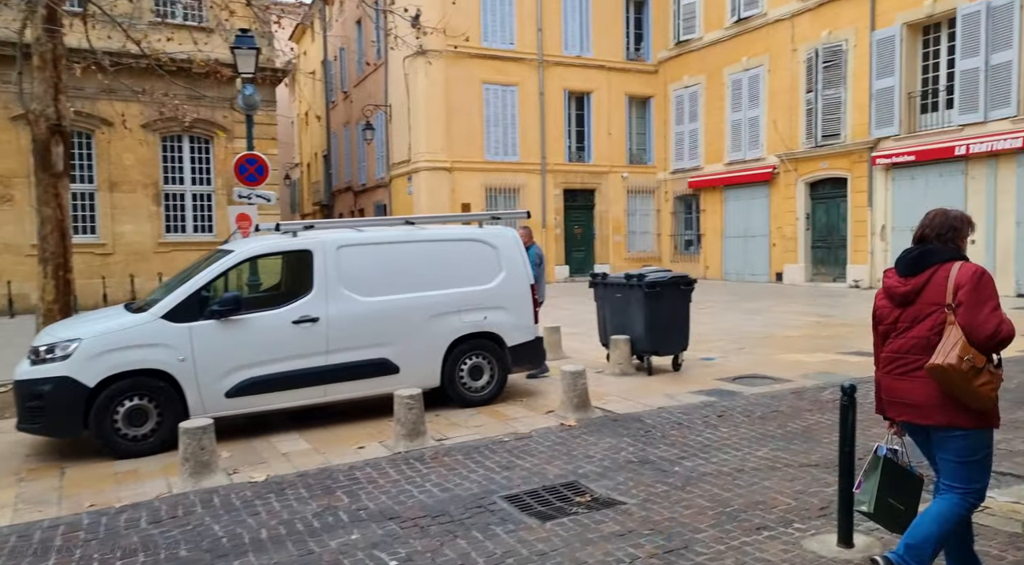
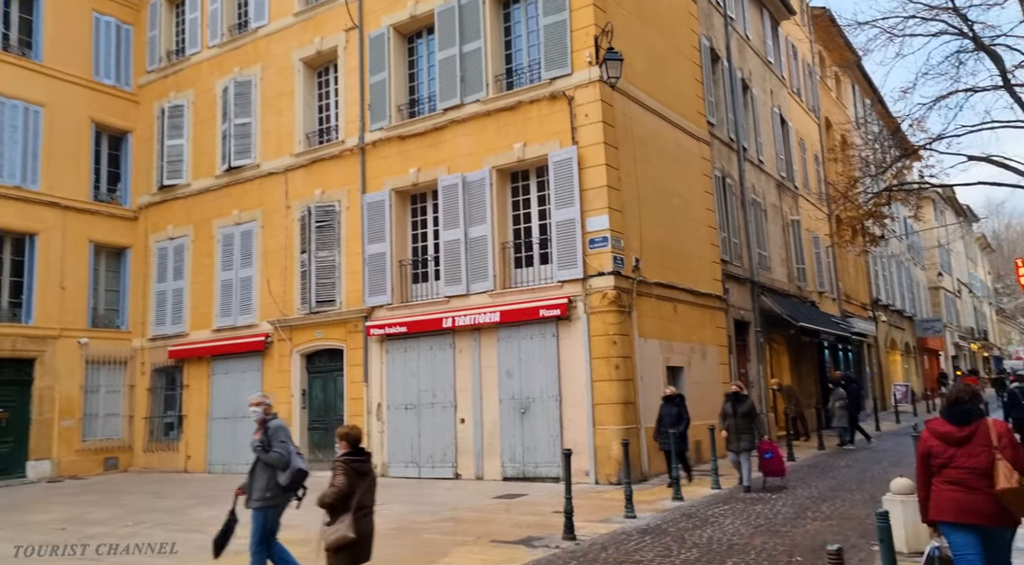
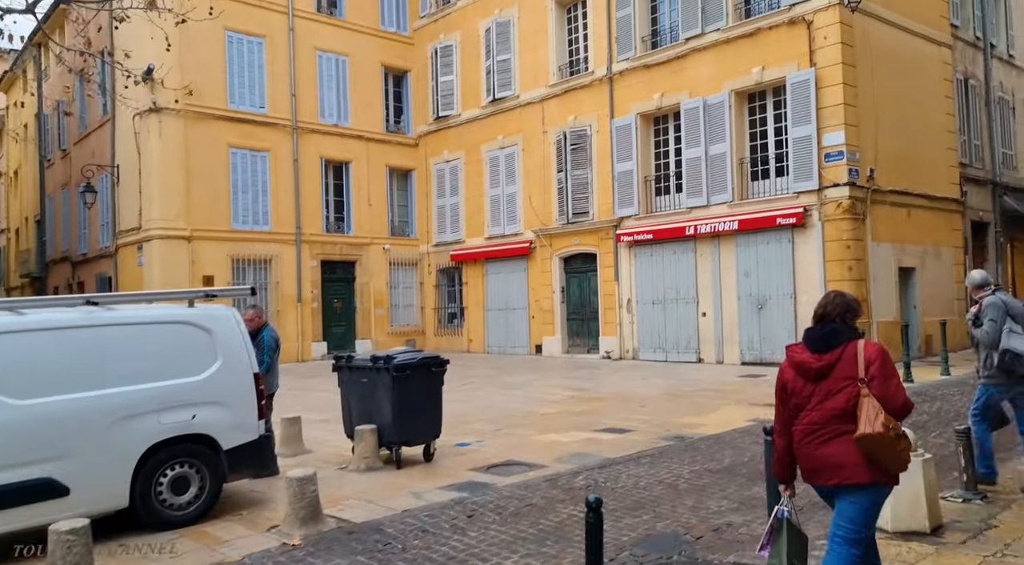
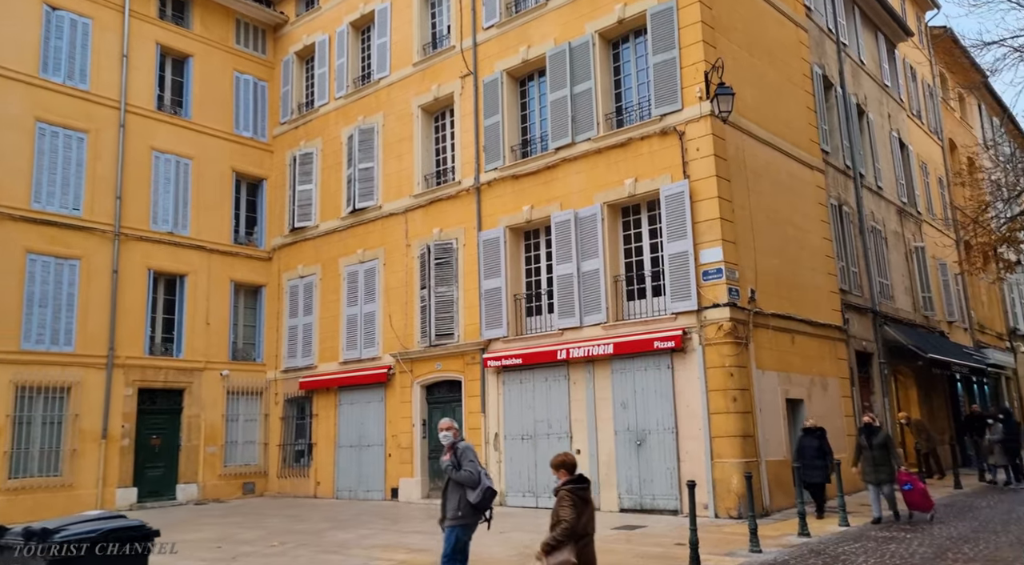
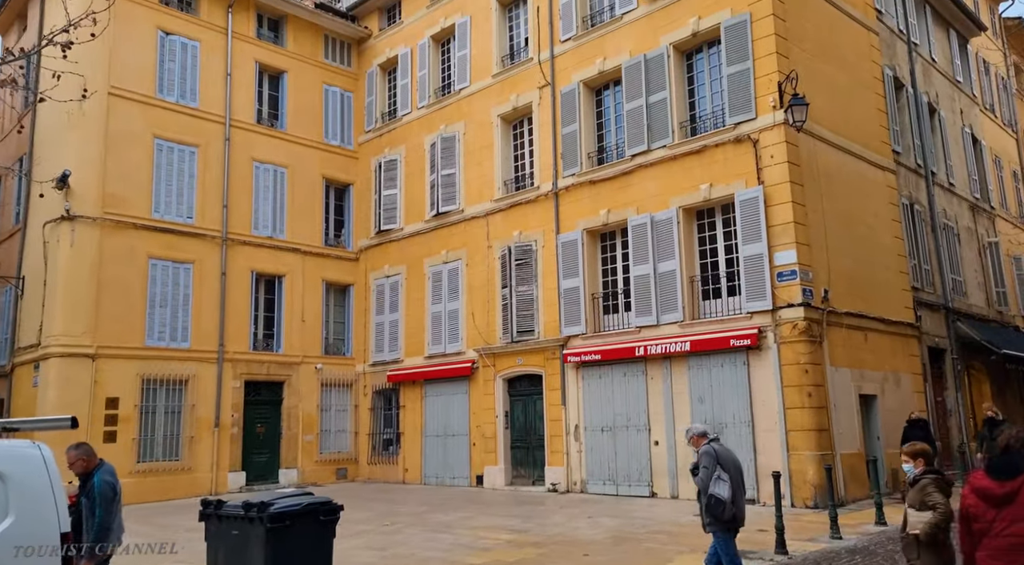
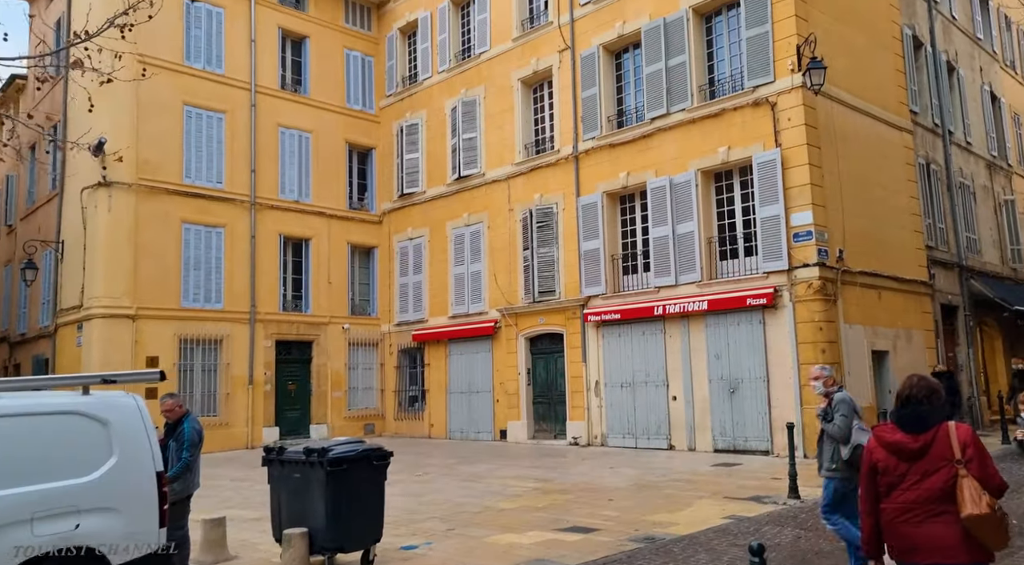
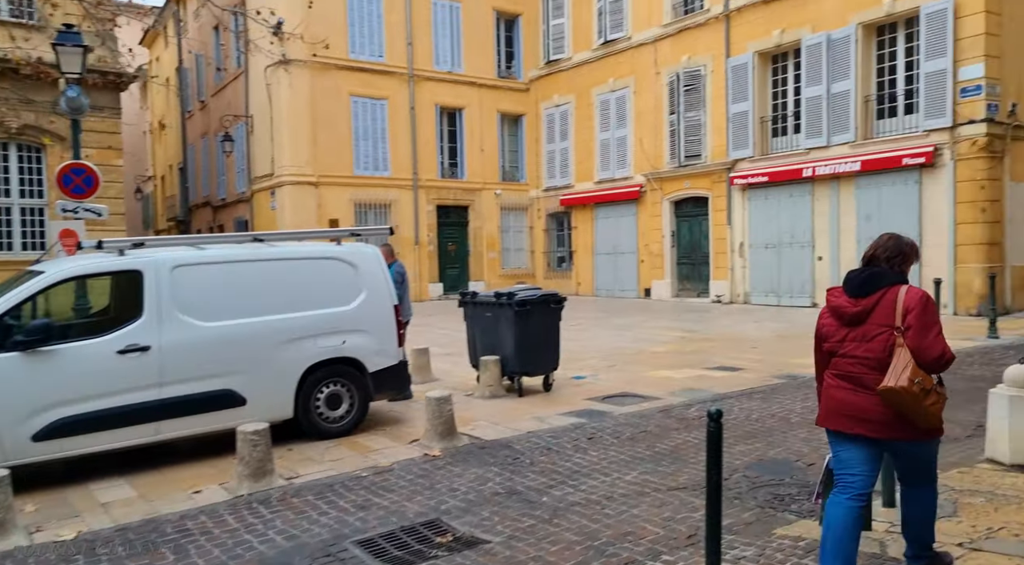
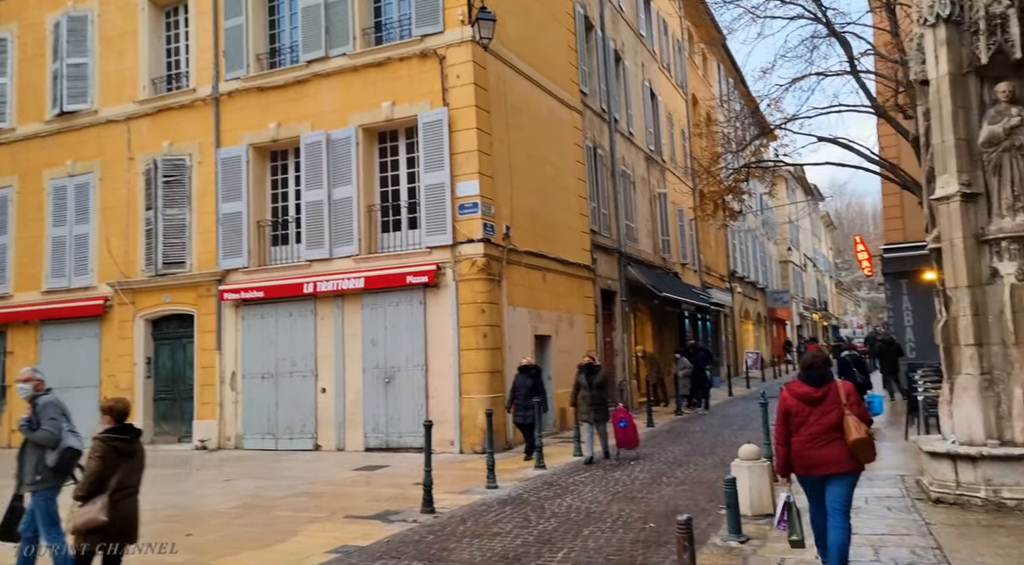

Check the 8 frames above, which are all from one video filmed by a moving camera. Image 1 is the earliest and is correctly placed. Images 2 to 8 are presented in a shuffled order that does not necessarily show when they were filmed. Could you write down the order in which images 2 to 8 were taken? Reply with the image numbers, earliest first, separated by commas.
7, 3, 6, 5, 4, 2, 8
